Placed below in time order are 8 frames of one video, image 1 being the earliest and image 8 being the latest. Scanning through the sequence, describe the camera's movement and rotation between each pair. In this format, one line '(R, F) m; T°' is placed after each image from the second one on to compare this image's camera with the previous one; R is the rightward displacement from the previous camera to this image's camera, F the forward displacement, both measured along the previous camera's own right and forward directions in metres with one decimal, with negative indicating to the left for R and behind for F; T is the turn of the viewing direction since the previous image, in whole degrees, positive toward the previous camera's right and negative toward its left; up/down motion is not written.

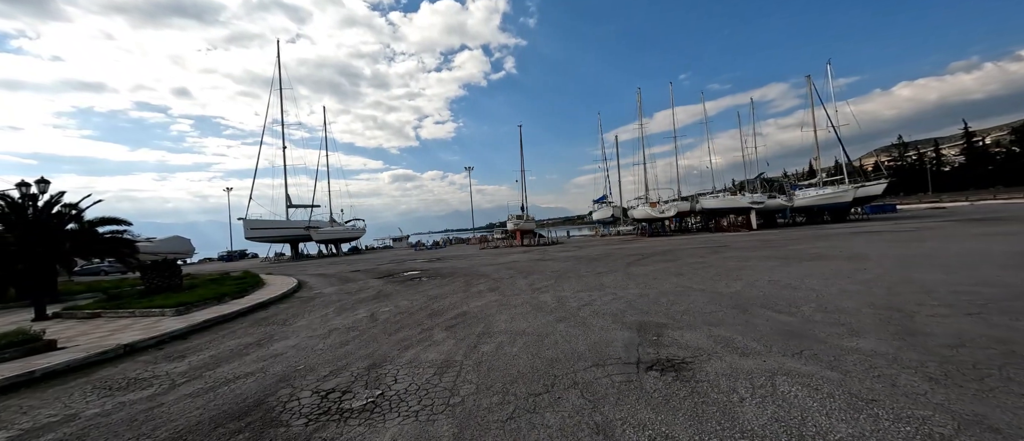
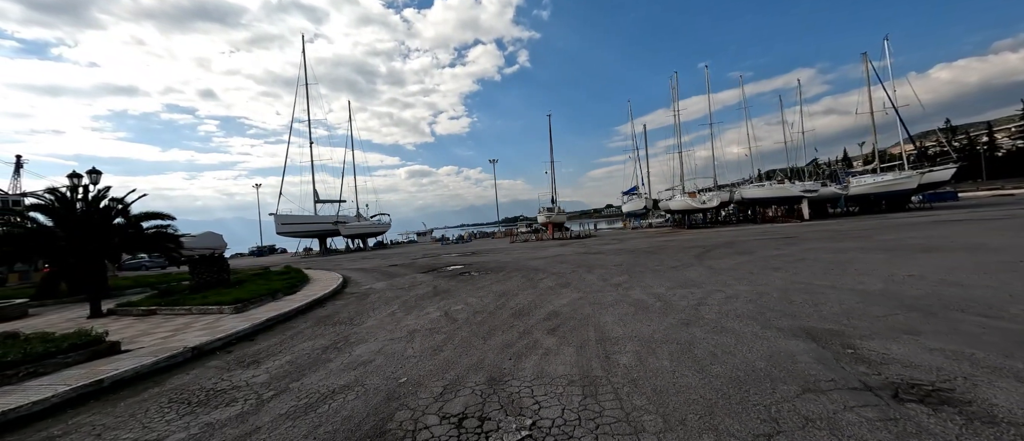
(-1.4, +0.8) m; -3°
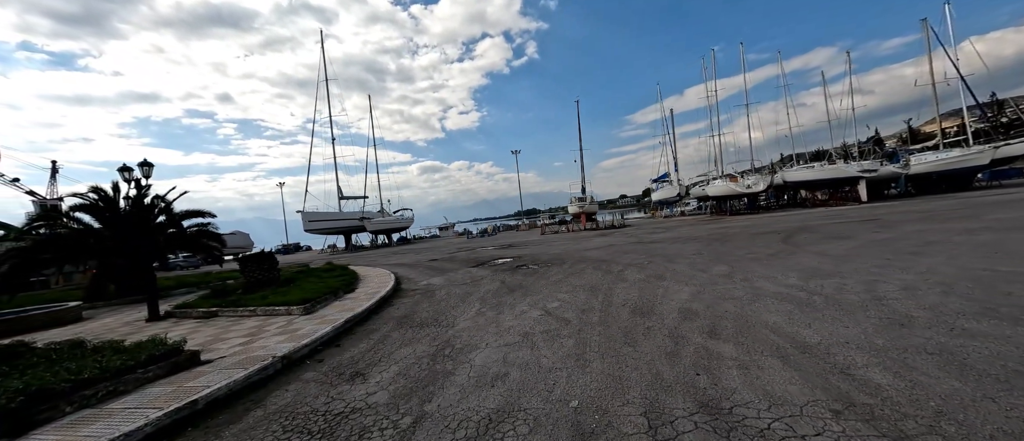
(-1.6, +0.9) m; -2°
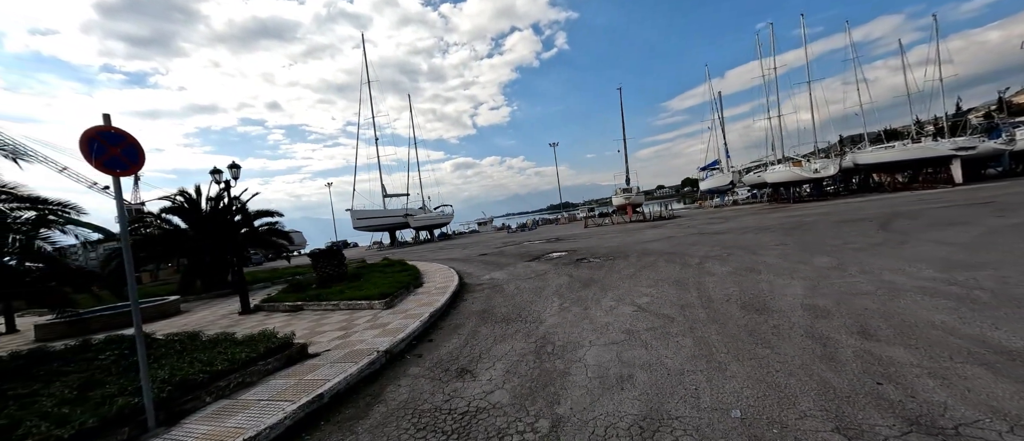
(-0.9, +0.2) m; -6°
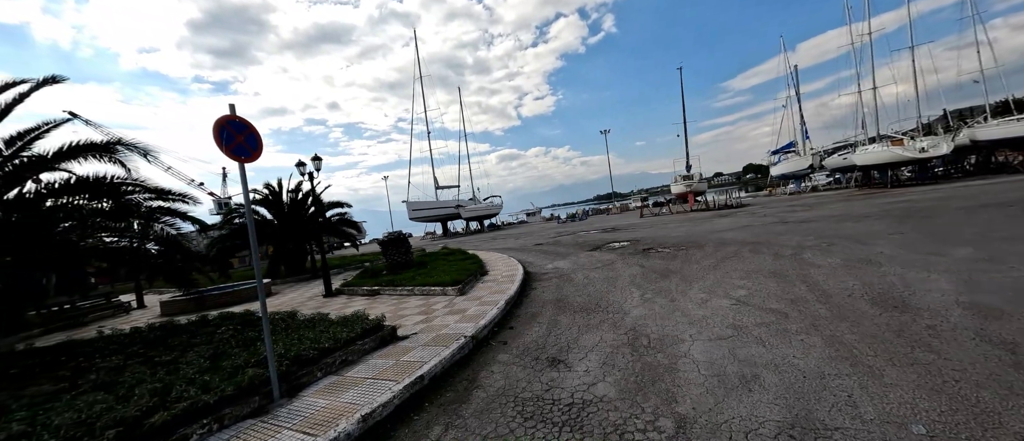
(-0.5, +0.2) m; -8°
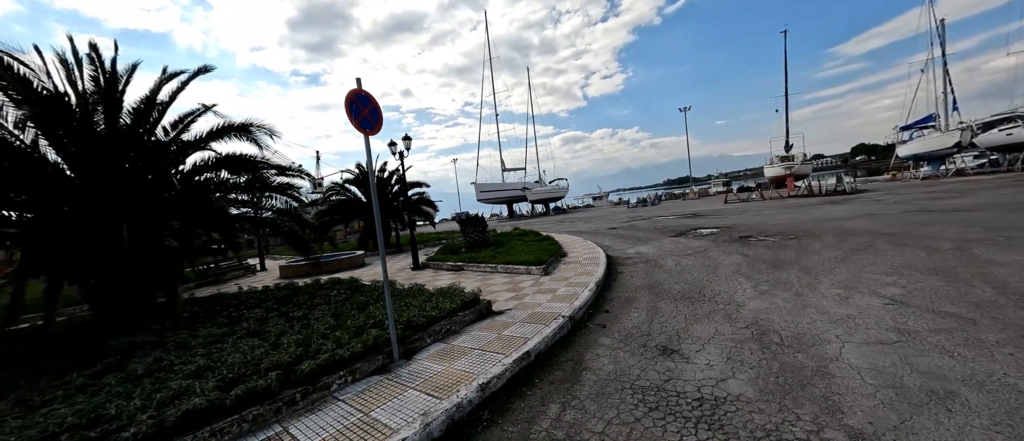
(-0.5, +0.1) m; -10°
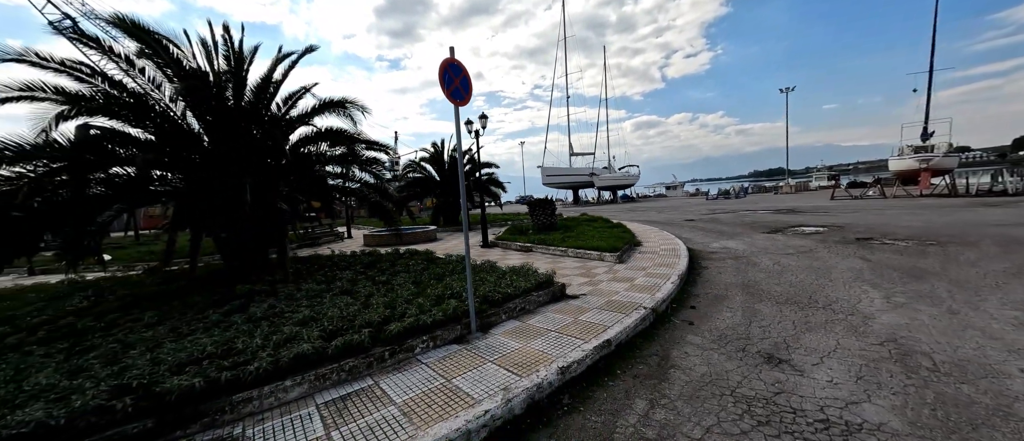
(-0.2, +0.2) m; -10°
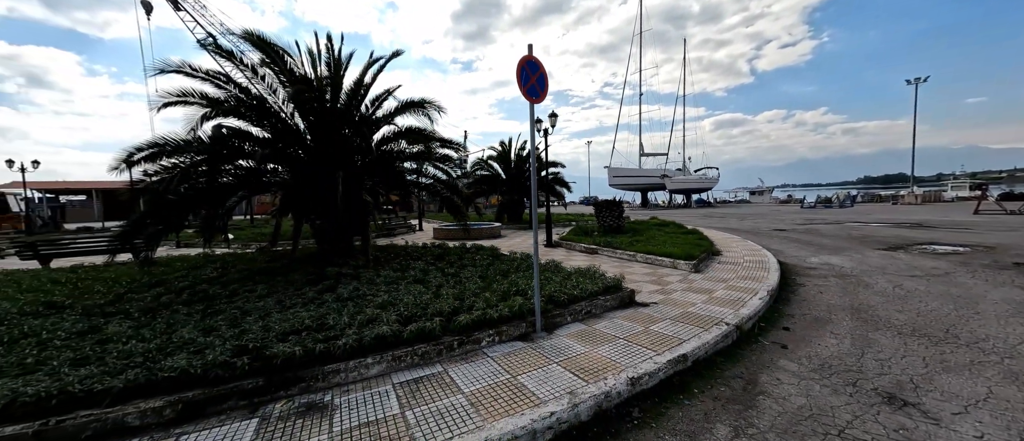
(-0.1, 0.0) m; -10°
